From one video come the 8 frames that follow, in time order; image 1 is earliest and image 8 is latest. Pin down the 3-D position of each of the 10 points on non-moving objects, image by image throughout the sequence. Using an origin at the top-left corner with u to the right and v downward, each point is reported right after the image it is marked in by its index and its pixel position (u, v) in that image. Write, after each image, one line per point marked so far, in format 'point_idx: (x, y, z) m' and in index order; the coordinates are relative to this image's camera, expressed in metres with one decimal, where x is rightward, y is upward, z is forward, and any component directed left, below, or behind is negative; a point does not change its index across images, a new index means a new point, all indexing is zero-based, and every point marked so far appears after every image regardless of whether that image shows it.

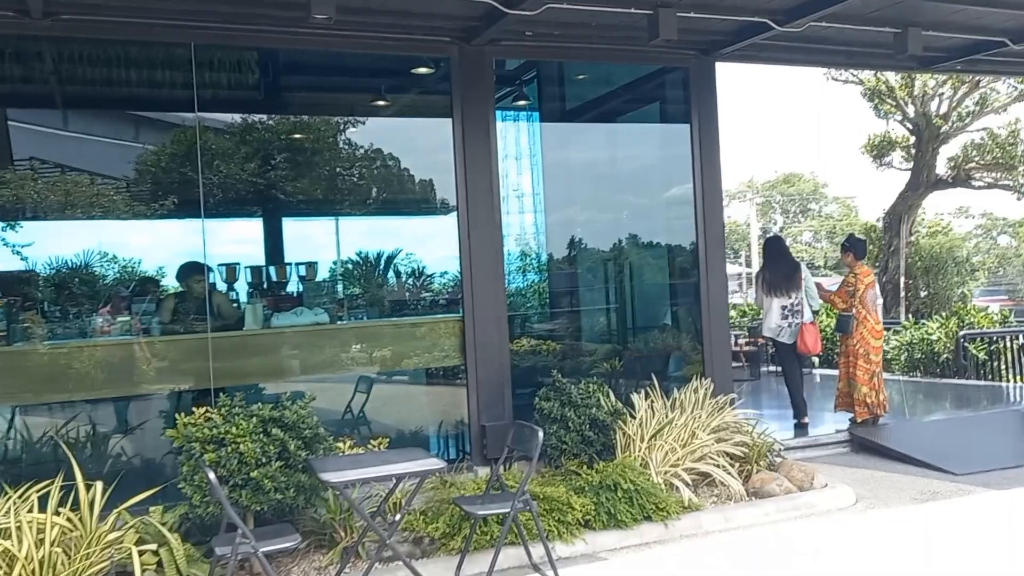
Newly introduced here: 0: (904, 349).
0: (+4.4, -0.7, +9.3) m
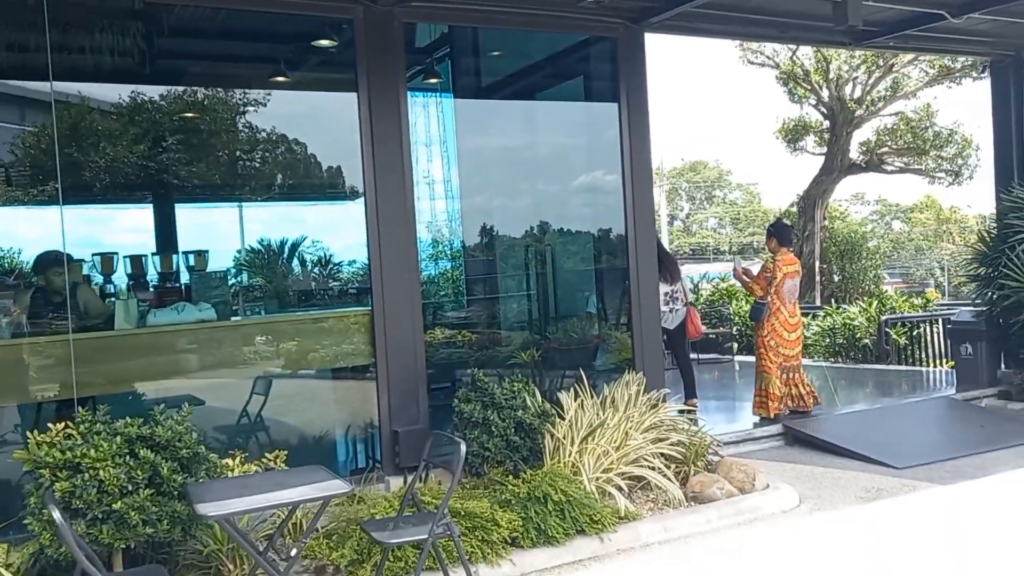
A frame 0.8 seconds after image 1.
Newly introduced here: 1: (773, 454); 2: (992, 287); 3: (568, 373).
0: (+3.5, -0.5, +9.3) m
1: (+1.7, -1.1, +5.4) m
2: (+3.9, 0.0, +6.7) m
3: (+0.4, -0.5, +5.3) m
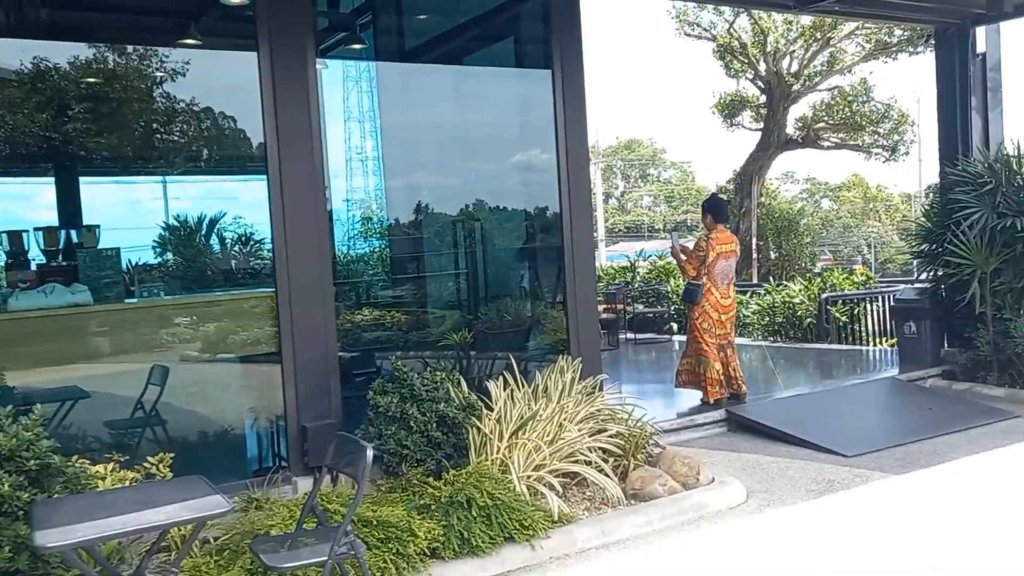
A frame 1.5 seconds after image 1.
0: (+2.8, -0.3, +9.1) m
1: (+1.2, -1.0, +5.1) m
2: (+3.3, +0.2, +6.5) m
3: (-0.1, -0.4, +4.9) m
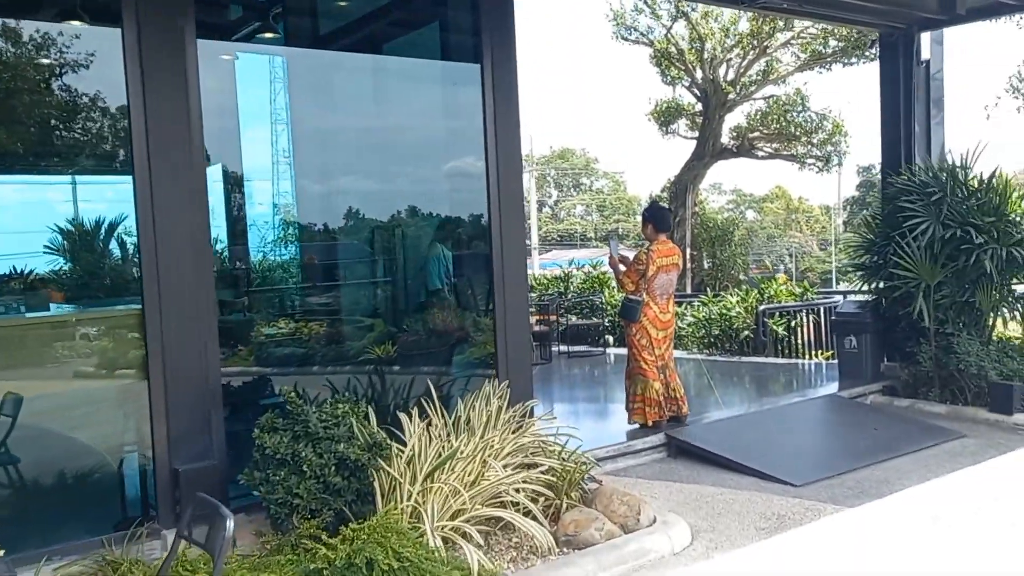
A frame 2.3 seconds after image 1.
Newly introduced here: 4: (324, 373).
0: (+2.0, -0.4, +8.8) m
1: (+0.8, -1.0, +4.7) m
2: (+2.8, +0.1, +6.3) m
3: (-0.5, -0.5, +4.4) m
4: (-0.9, -0.4, +4.0) m
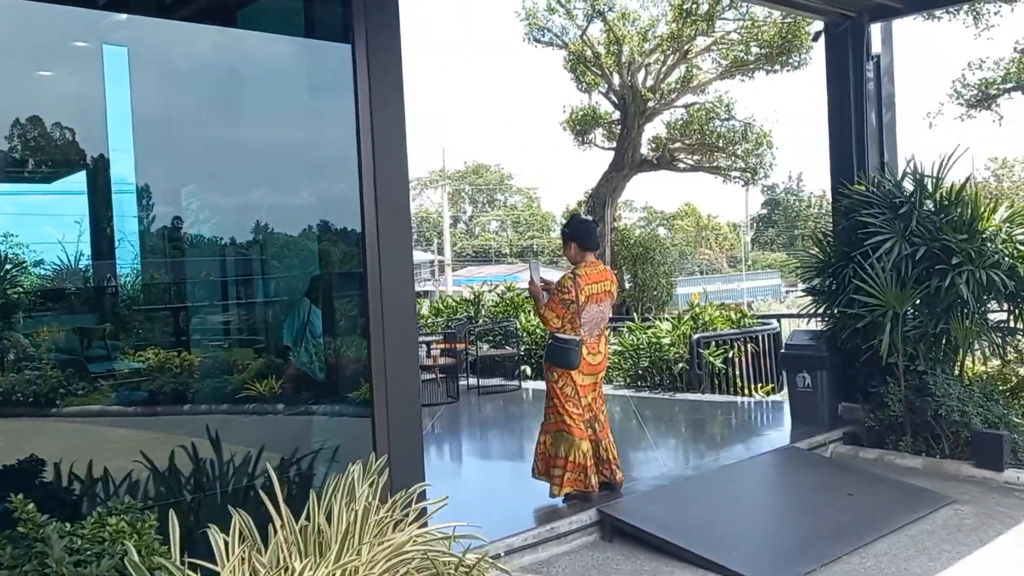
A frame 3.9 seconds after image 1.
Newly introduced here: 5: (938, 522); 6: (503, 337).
0: (+1.1, -0.6, +7.8) m
1: (+0.3, -1.2, +3.6) m
2: (+2.1, -0.1, +5.4) m
3: (-0.9, -0.6, +3.1) m
4: (-1.4, -0.6, +2.8) m
5: (+2.1, -1.1, +4.1) m
6: (-0.1, -0.5, +9.2) m
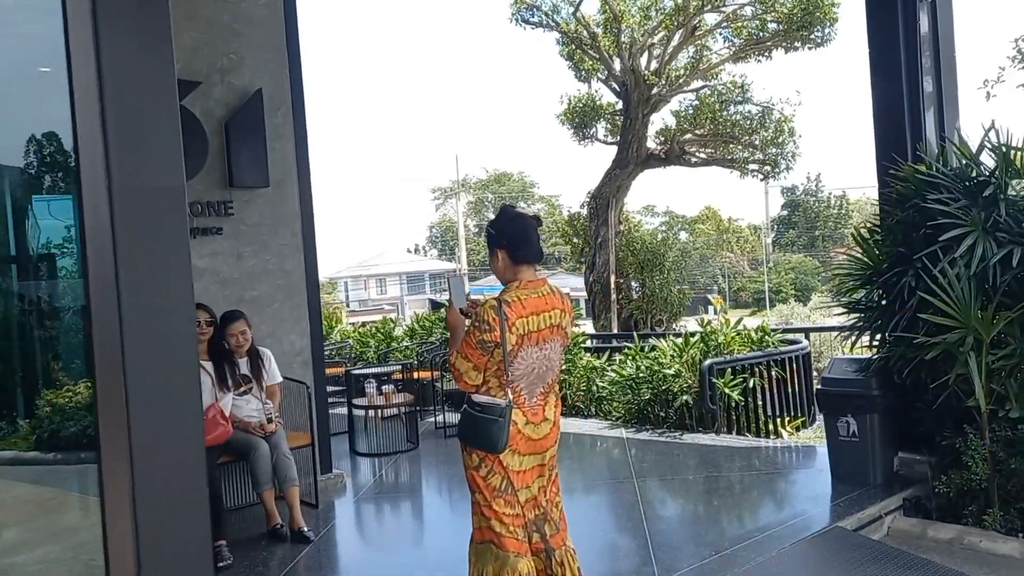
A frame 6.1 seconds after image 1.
0: (+0.9, -0.8, +6.4) m
1: (0.0, -1.3, +2.2) m
2: (+1.8, -0.2, +4.0) m
3: (-1.3, -0.8, +1.8) m
4: (-1.7, -0.7, +1.5) m
5: (+1.8, -1.2, +2.7) m
6: (-0.3, -0.7, +7.9) m
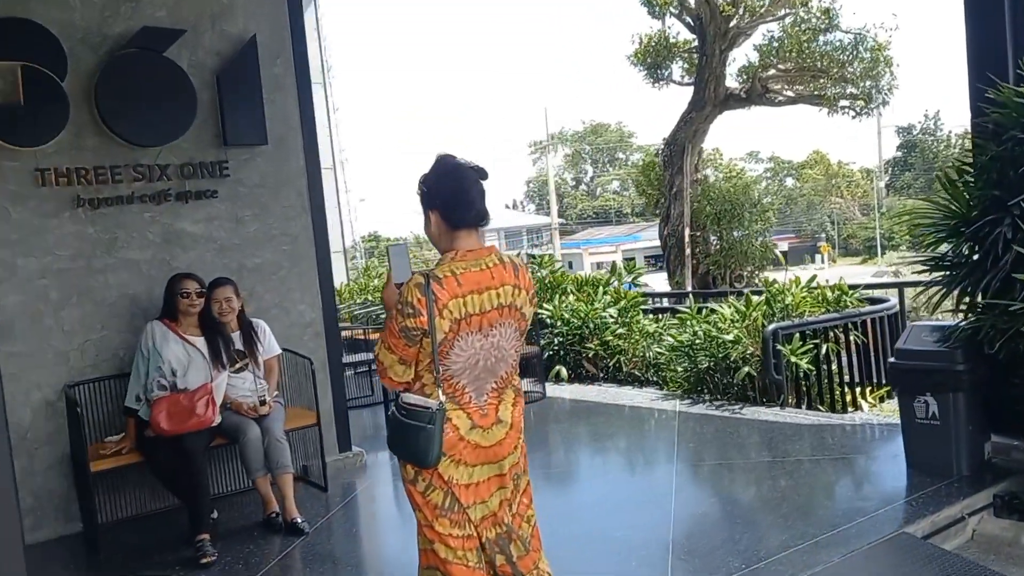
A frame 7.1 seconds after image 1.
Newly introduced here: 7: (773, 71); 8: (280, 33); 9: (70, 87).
0: (+1.2, -0.5, +5.8) m
1: (-0.1, -1.2, +1.8) m
2: (+1.8, 0.0, +3.3) m
3: (-1.5, -0.8, +1.5) m
4: (-1.9, -0.7, +1.2) m
5: (+1.7, -1.1, +2.0) m
6: (+0.2, -0.3, +7.4) m
7: (+2.9, +2.4, +9.4) m
8: (-1.2, +1.3, +4.3) m
9: (-2.0, +0.9, +3.8) m
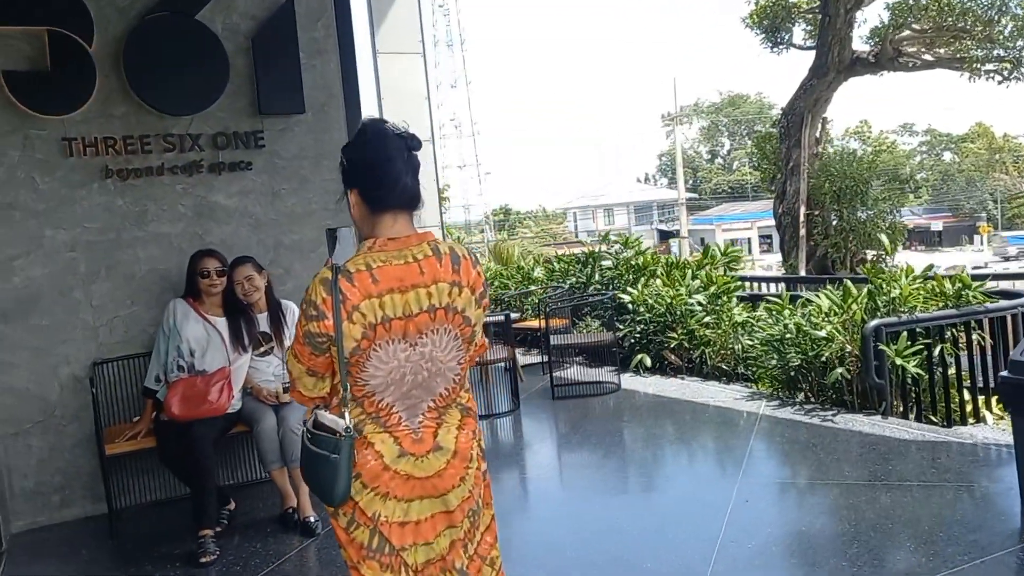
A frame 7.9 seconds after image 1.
0: (+1.6, -0.4, +5.2) m
1: (-0.3, -1.2, +1.5) m
2: (+1.9, 0.0, +2.6) m
3: (-1.7, -0.7, +1.4) m
4: (-2.2, -0.7, +1.1) m
5: (+1.5, -1.1, +1.4) m
6: (+0.9, -0.2, +6.9) m
7: (+4.0, +2.6, +8.3) m
8: (-0.9, +1.4, +4.0) m
9: (-1.8, +1.0, +3.6) m
